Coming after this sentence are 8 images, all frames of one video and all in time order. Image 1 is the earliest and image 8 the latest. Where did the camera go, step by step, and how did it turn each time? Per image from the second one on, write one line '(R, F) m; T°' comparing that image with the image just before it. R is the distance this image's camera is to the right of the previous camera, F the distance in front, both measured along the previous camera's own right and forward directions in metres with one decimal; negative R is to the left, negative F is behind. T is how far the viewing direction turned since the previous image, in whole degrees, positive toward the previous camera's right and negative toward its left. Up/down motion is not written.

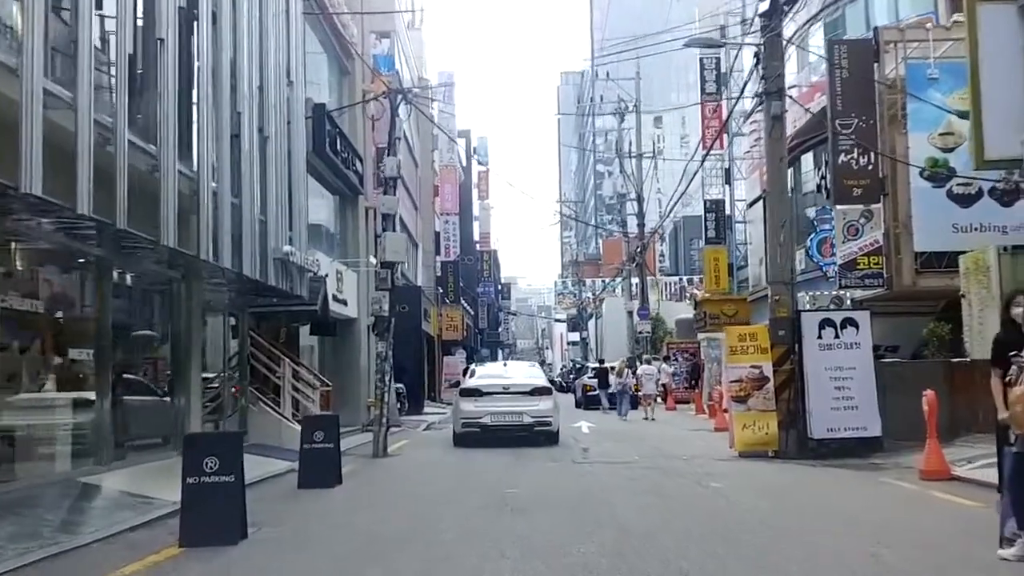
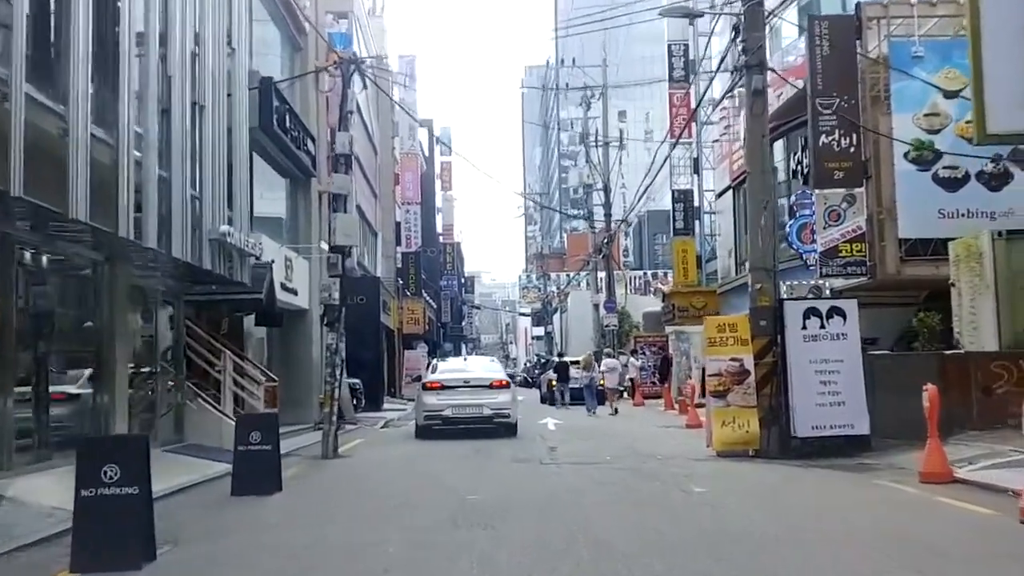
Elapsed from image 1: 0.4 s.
(0.0, +1.4) m; +2°
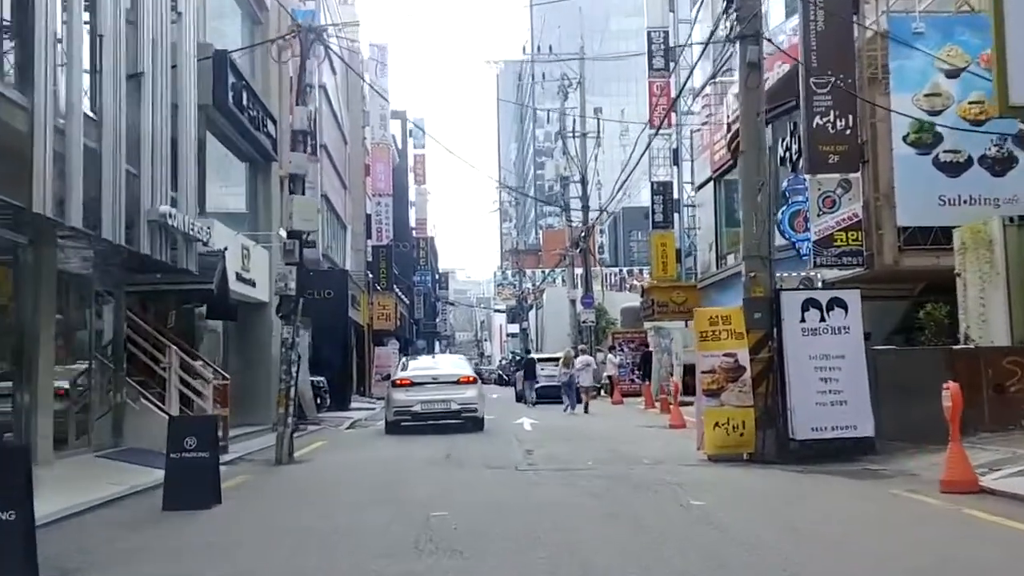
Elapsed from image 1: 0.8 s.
(0.0, +1.4) m; +1°
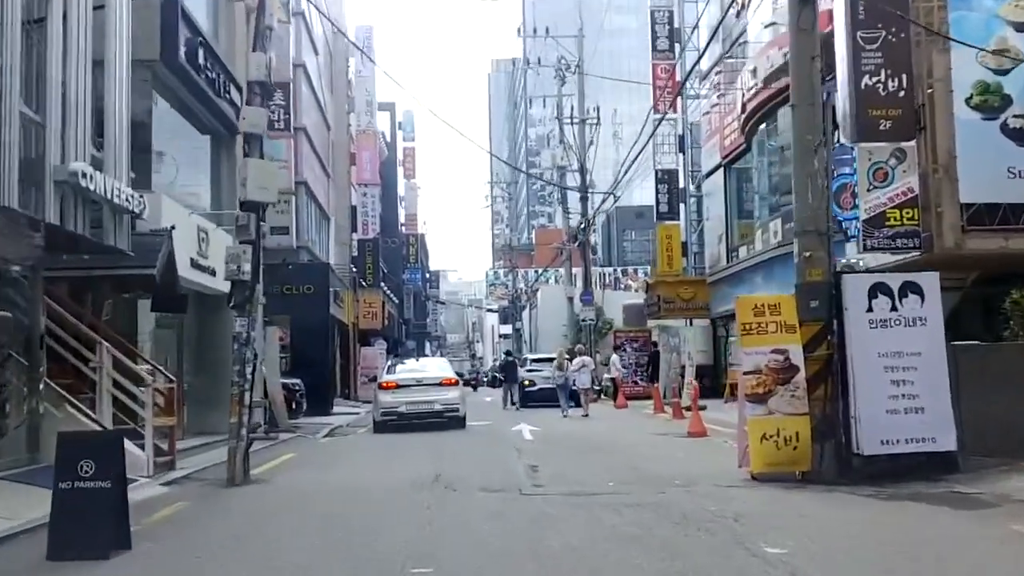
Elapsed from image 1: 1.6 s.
(-0.1, +2.7) m; 0°
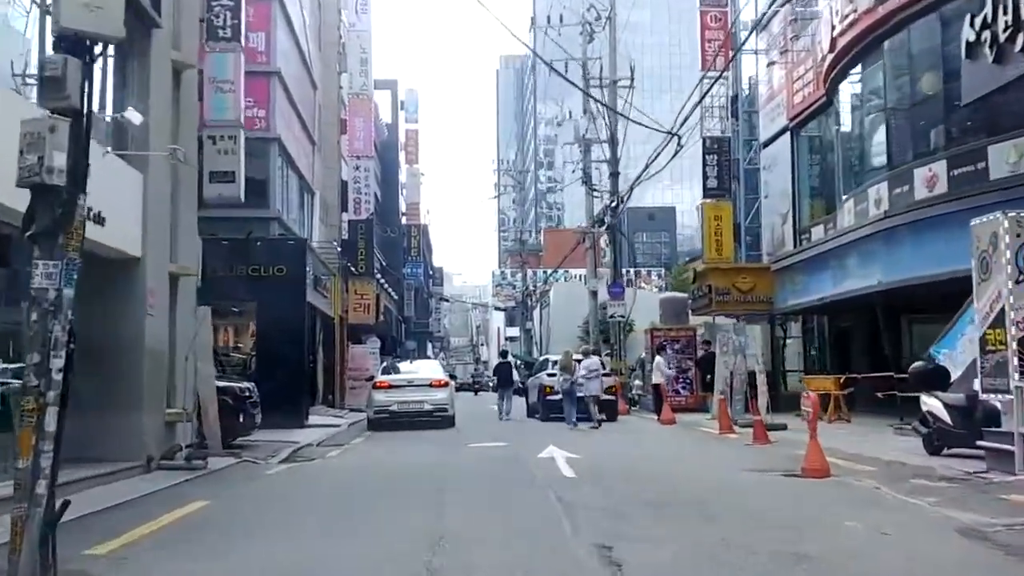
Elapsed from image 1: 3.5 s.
(-0.4, +6.3) m; 0°
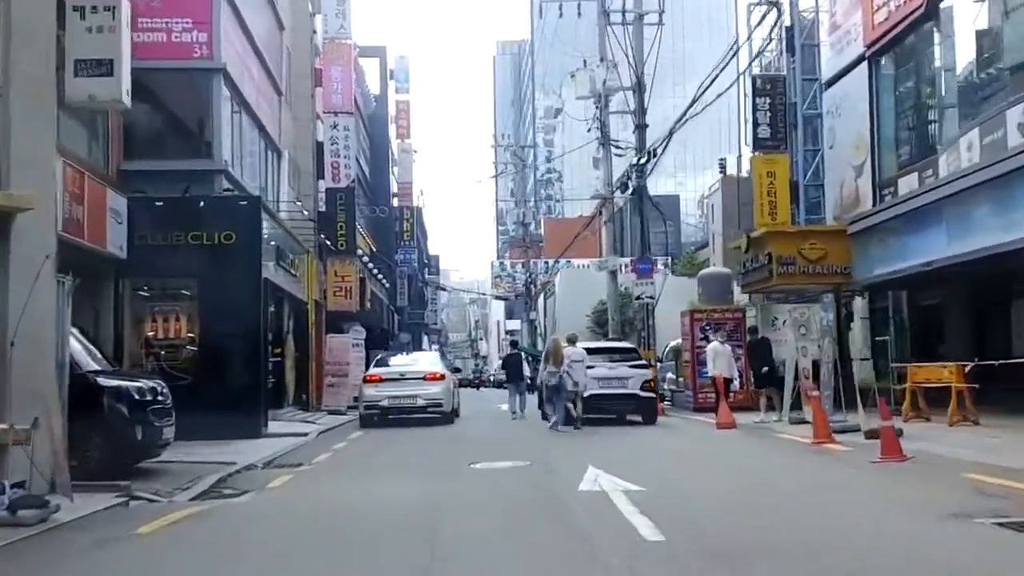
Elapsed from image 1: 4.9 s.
(-0.3, +5.6) m; 0°
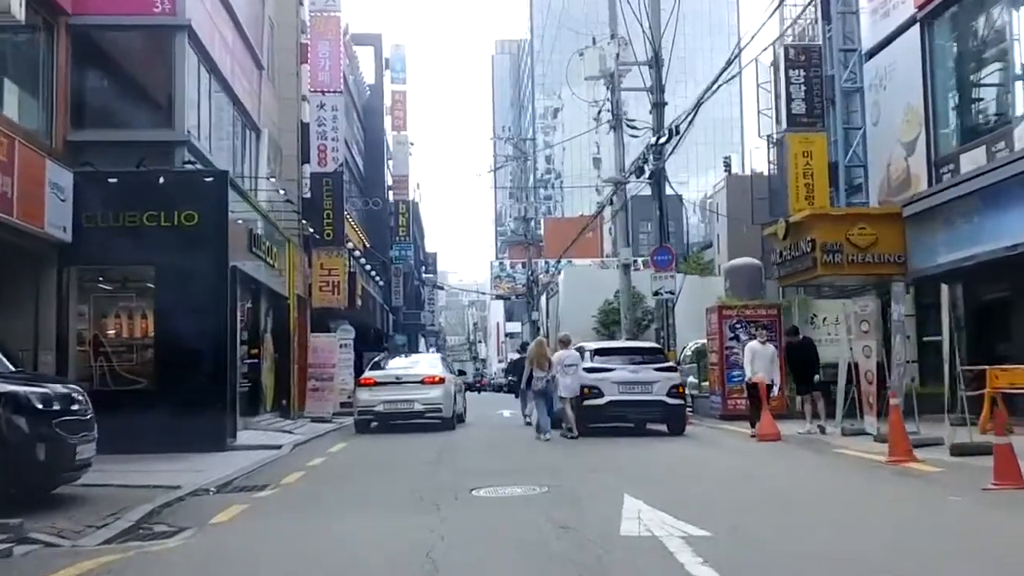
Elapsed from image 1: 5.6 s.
(-0.2, +2.8) m; 0°
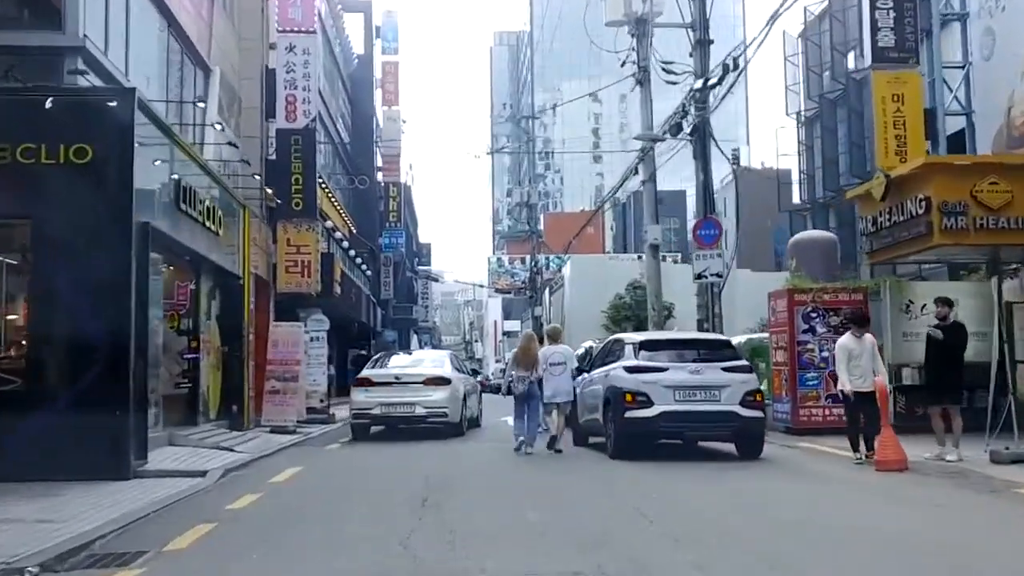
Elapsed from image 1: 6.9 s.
(-0.3, +5.0) m; 0°
